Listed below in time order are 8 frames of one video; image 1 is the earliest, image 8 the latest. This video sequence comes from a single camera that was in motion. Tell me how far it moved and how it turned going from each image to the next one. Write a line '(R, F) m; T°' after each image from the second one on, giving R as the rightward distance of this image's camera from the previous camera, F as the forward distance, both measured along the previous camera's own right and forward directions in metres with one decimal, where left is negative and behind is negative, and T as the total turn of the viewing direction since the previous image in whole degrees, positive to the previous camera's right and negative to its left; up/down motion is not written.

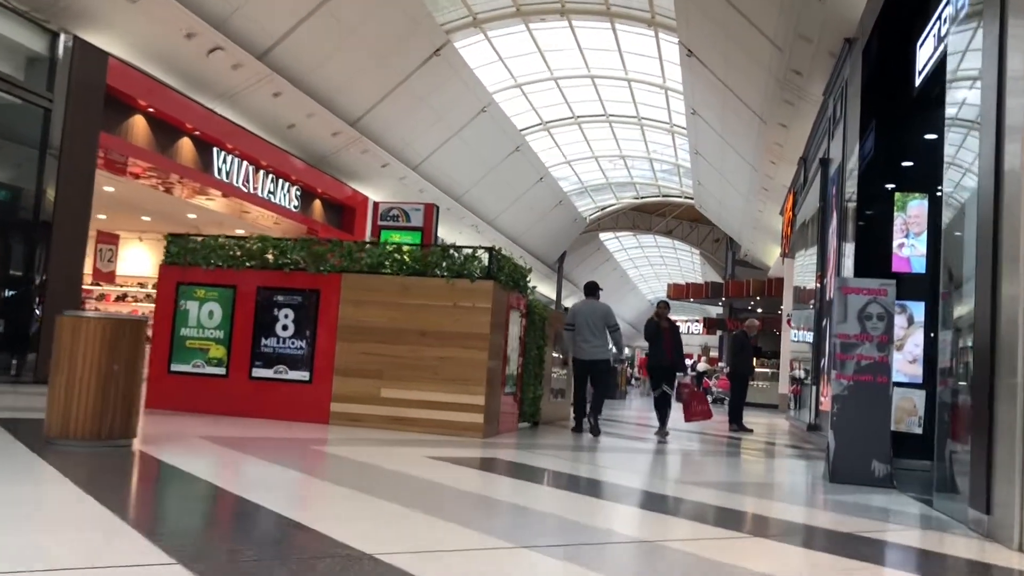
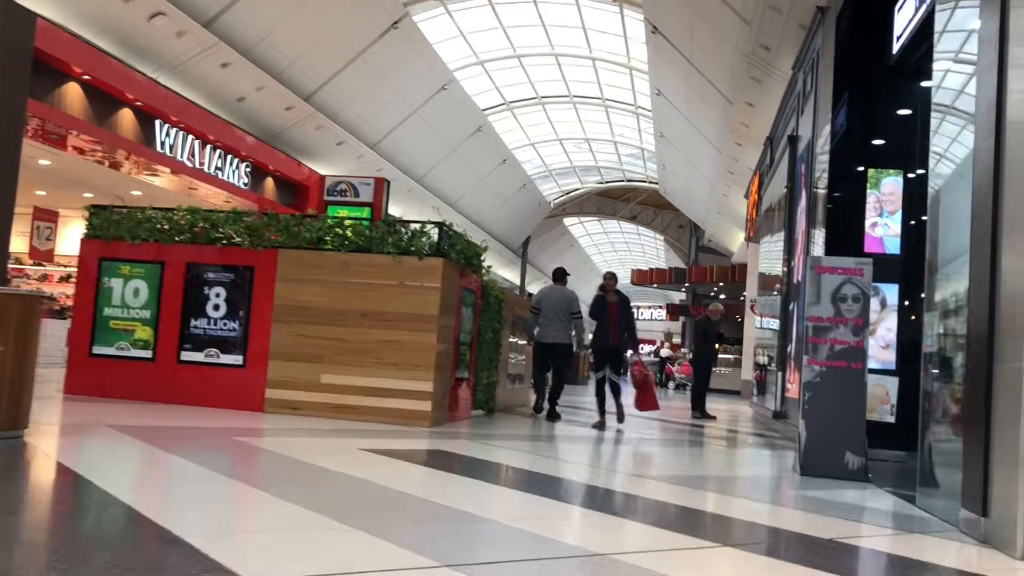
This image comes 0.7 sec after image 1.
(+0.1, +0.5) m; +2°
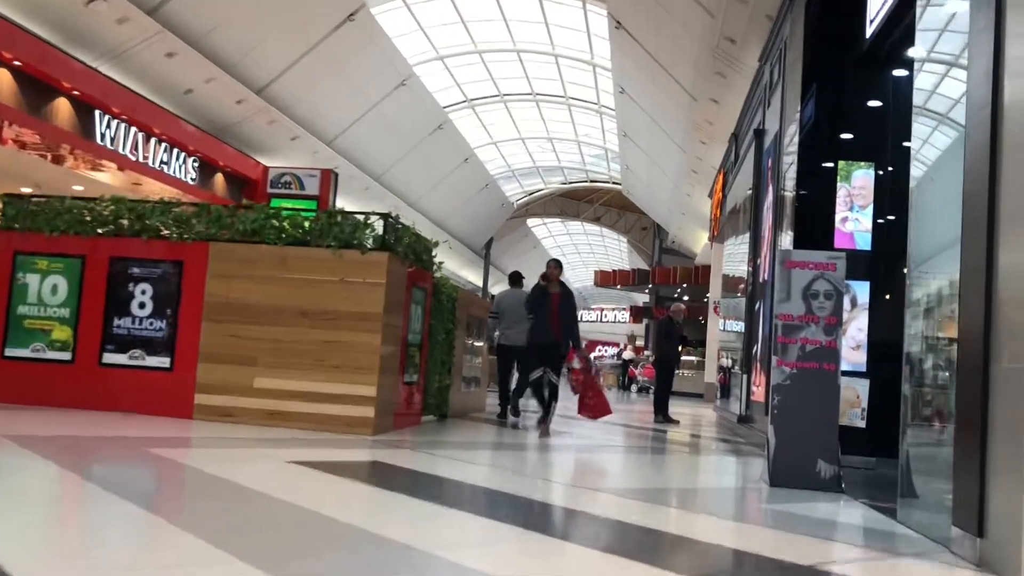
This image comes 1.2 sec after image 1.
(+0.1, +0.4) m; +2°
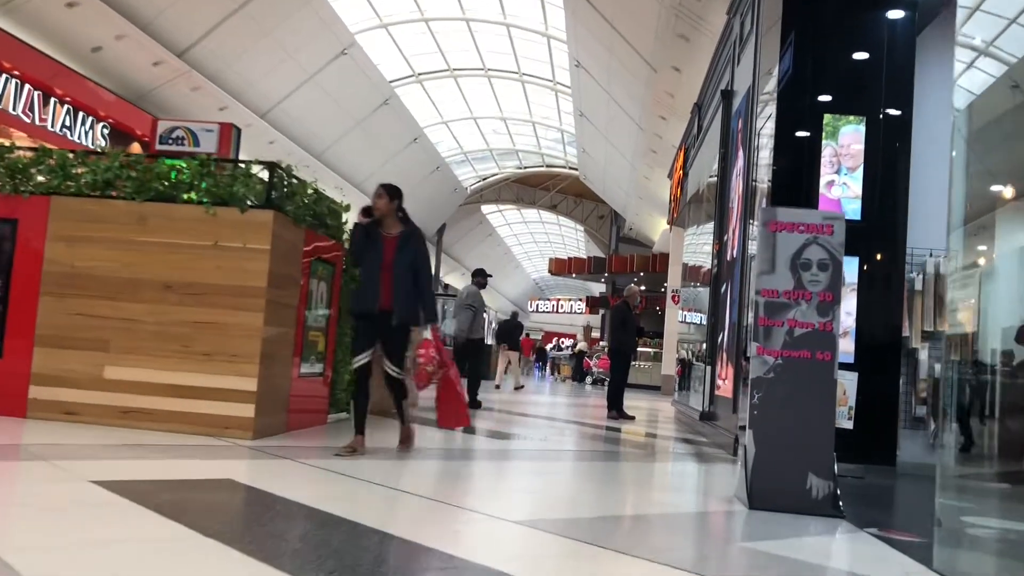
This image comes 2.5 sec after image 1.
(+0.2, +1.1) m; +3°
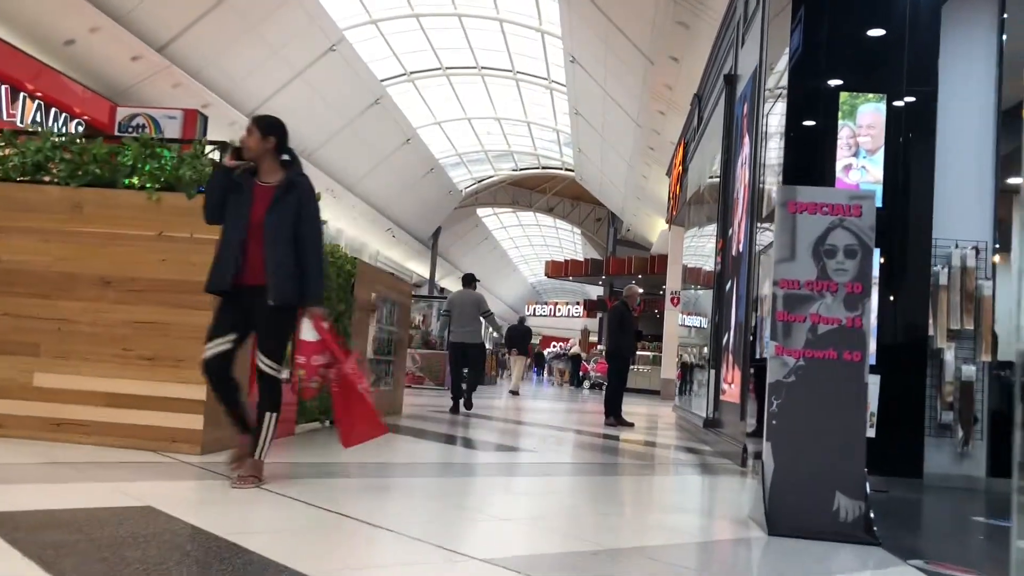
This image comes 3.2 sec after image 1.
(+0.1, +0.5) m; 0°
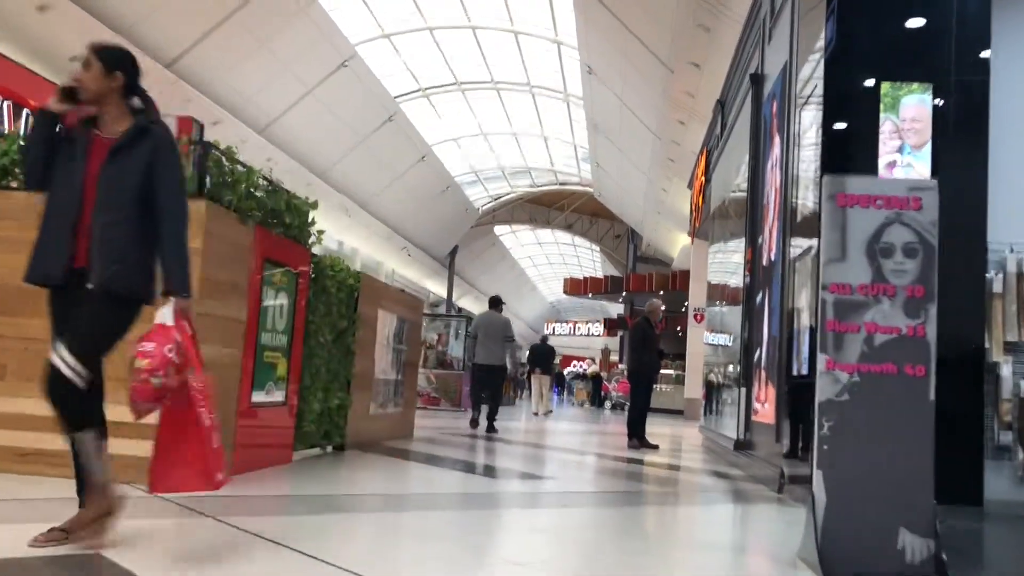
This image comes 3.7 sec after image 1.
(0.0, +0.4) m; -1°
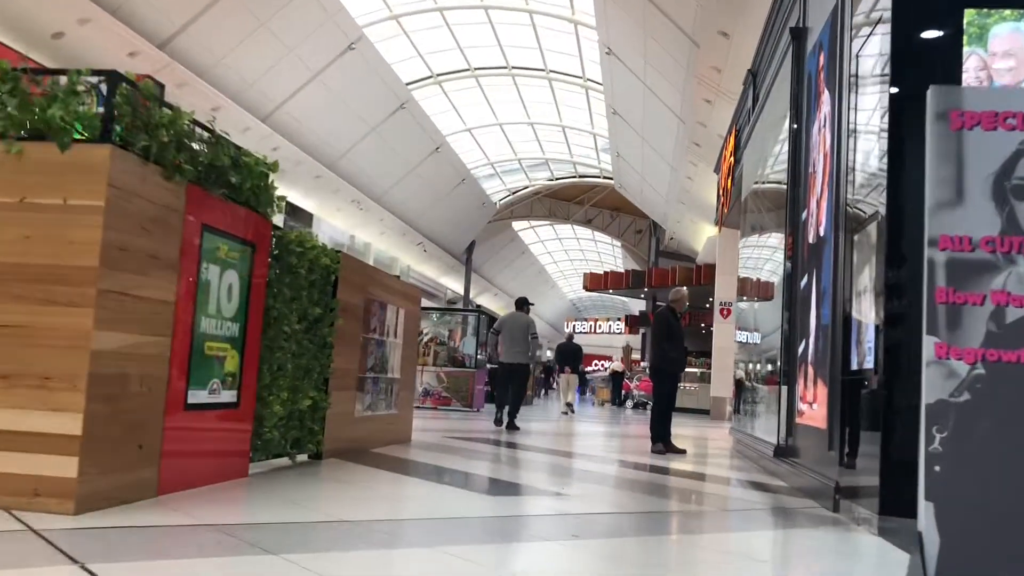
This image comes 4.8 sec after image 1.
(+0.1, +0.8) m; -1°
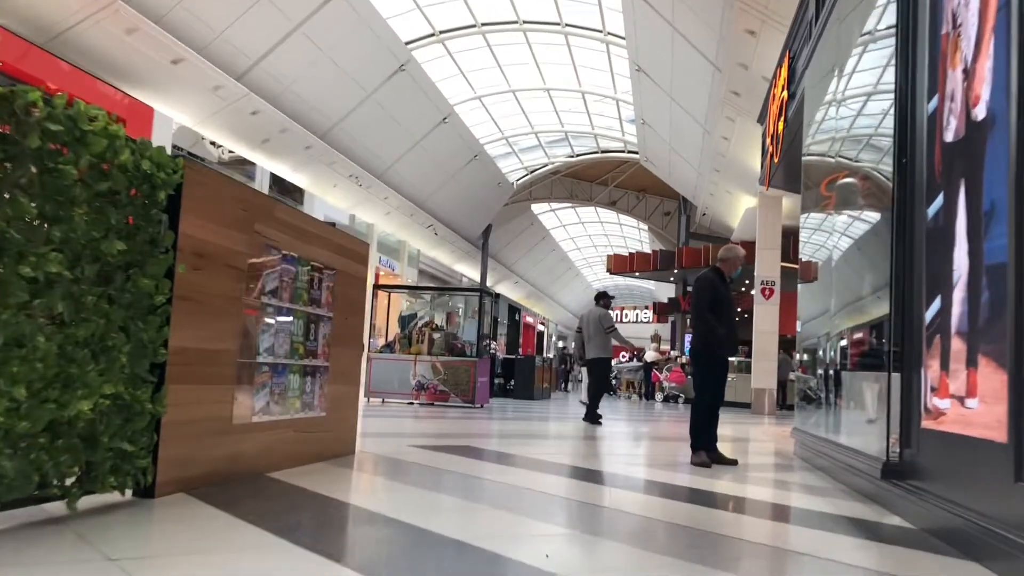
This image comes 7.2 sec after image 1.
(+0.2, +1.9) m; -2°
